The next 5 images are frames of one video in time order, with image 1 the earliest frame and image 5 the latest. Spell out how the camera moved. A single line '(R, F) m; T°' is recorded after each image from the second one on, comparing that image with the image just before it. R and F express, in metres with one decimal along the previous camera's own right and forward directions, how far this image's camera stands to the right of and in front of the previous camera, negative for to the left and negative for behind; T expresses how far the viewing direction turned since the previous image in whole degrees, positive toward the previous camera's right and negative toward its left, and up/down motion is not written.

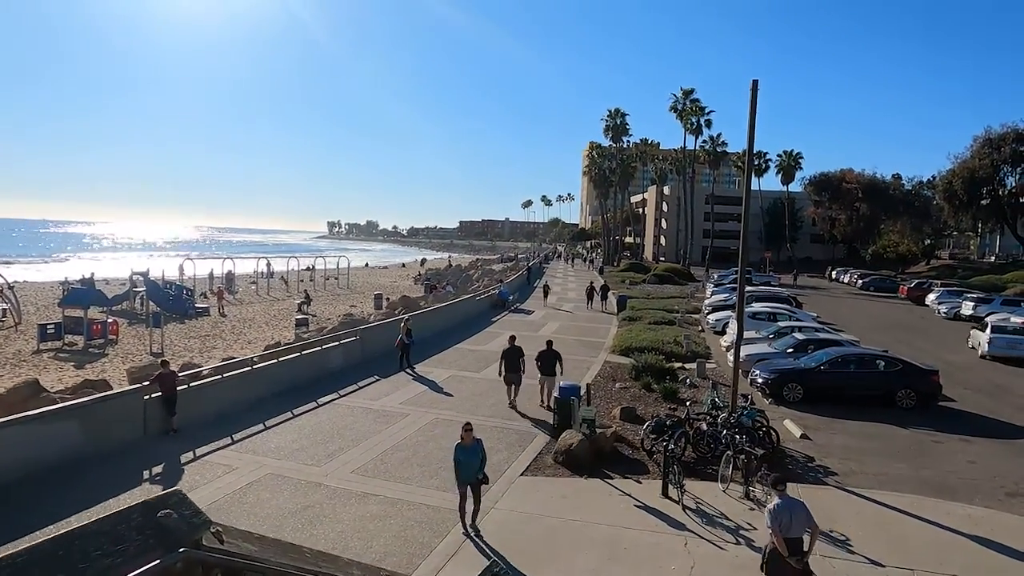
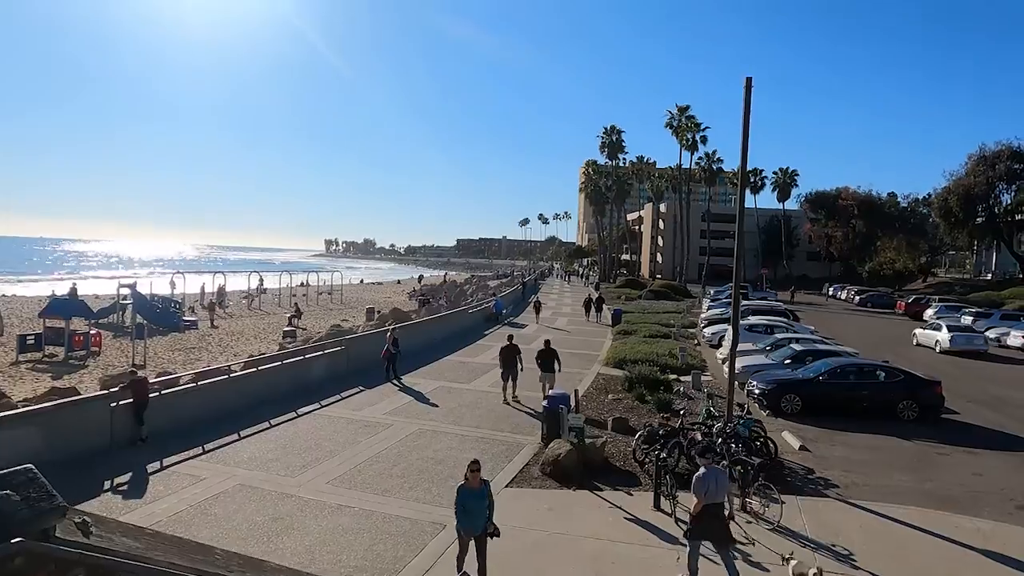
(+0.2, +0.4) m; 0°
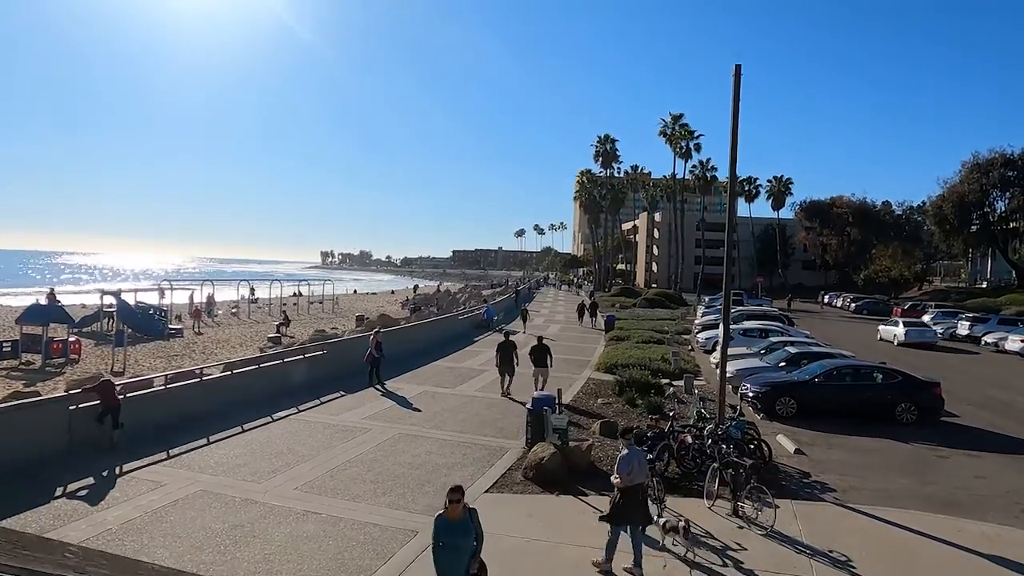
(+0.2, +0.4) m; 0°
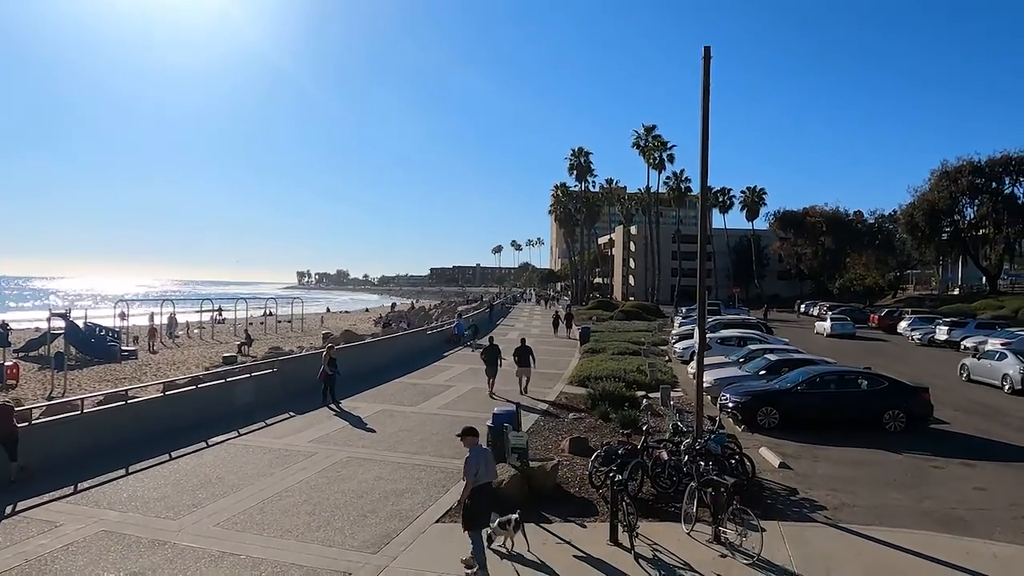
(+0.4, +1.0) m; +2°
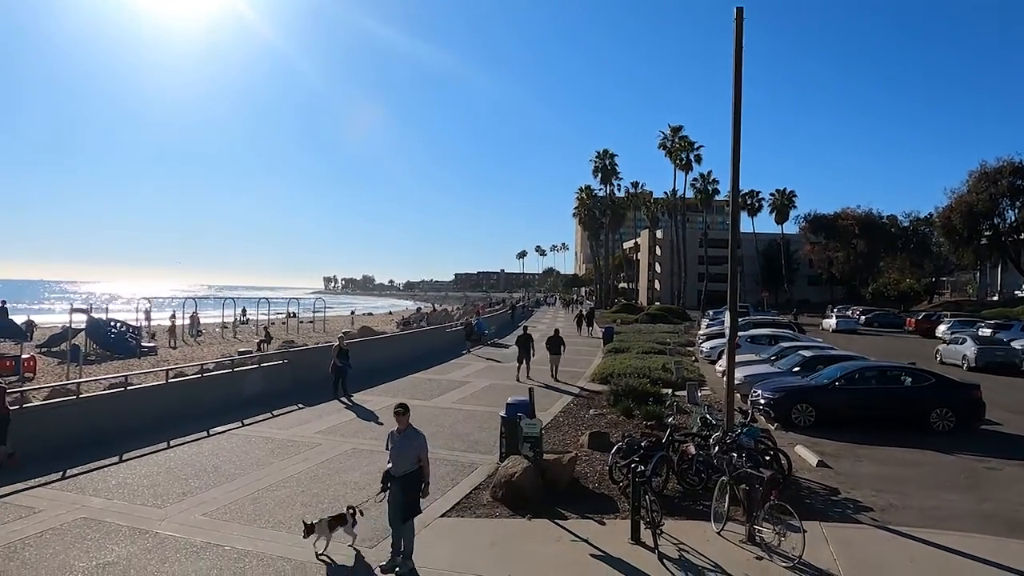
(+0.1, +0.6) m; -2°
